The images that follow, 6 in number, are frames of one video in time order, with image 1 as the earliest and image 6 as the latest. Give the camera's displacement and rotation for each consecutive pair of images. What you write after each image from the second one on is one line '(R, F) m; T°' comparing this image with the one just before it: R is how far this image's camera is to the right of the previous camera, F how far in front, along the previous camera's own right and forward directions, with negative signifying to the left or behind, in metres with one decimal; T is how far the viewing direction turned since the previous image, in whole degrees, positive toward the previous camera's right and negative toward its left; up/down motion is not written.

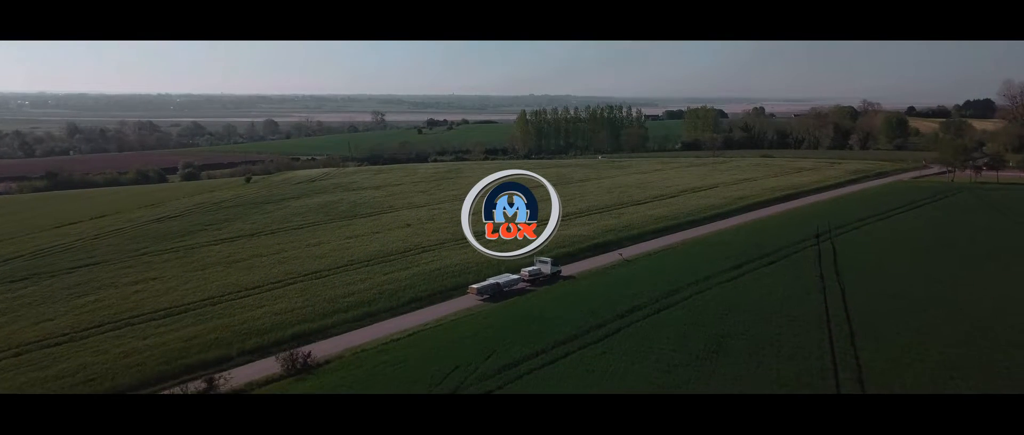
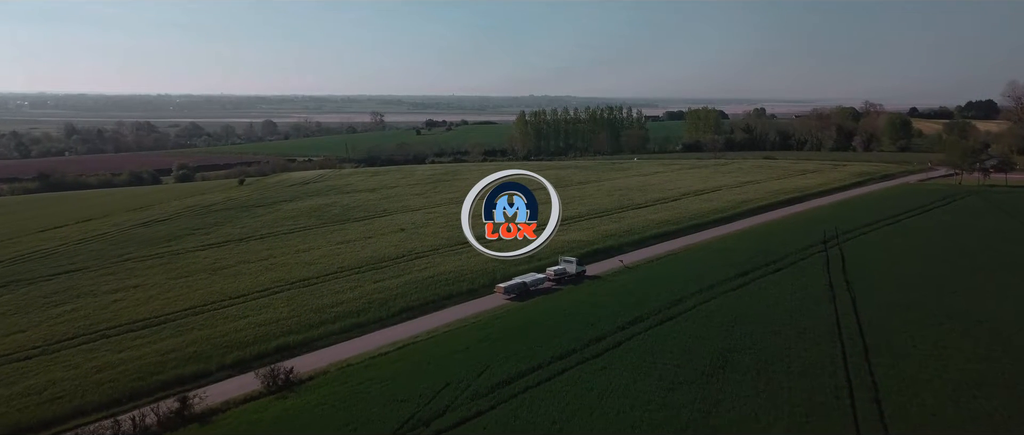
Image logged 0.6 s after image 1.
(+0.2, +1.1) m; 0°
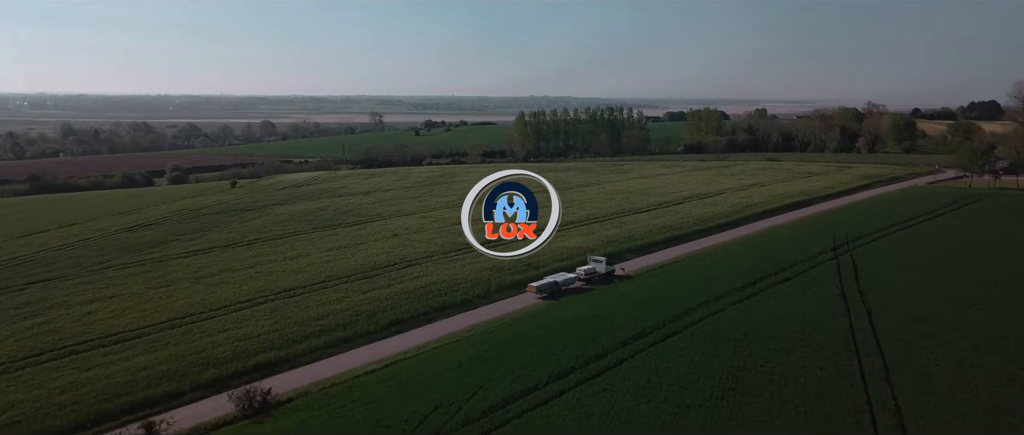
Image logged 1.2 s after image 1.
(+0.2, +1.3) m; 0°
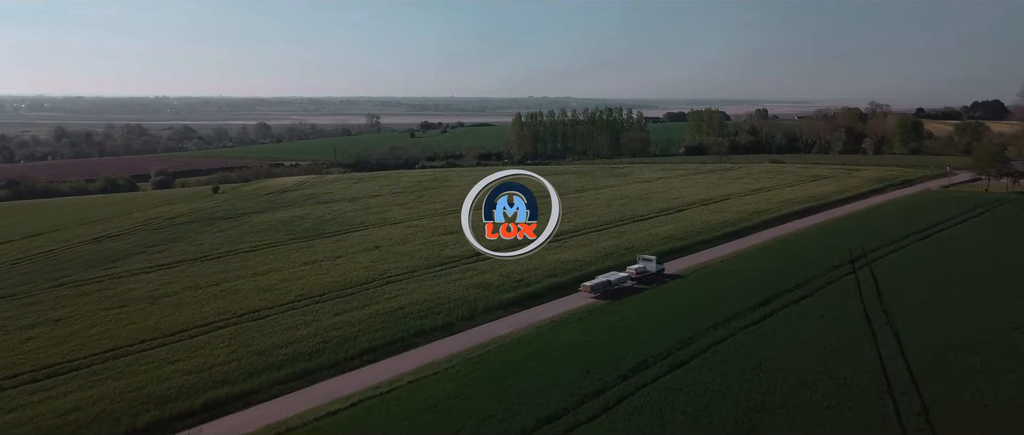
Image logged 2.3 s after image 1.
(+0.5, +2.4) m; 0°
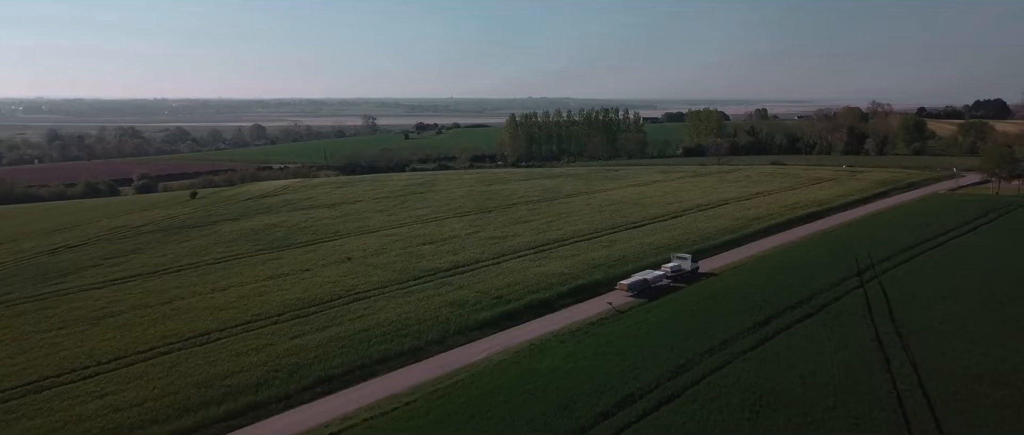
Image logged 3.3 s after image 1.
(+0.9, +2.2) m; 0°
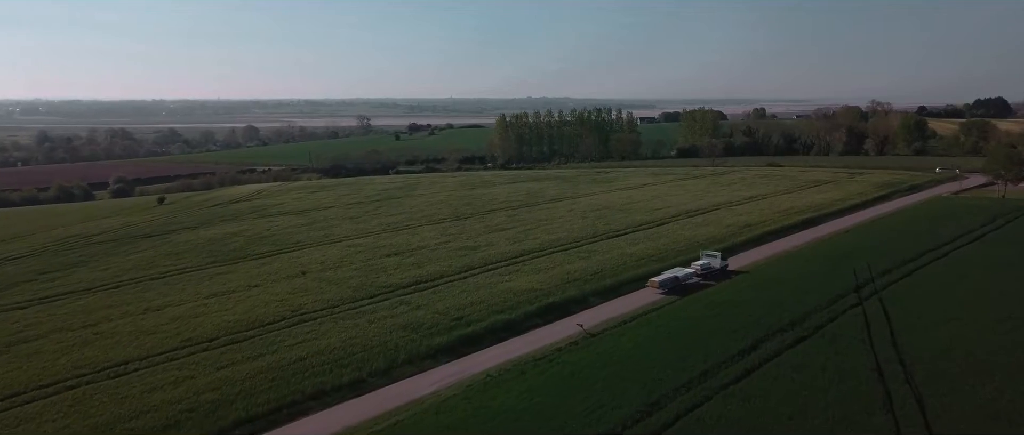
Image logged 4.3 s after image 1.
(+1.5, +2.3) m; 0°
